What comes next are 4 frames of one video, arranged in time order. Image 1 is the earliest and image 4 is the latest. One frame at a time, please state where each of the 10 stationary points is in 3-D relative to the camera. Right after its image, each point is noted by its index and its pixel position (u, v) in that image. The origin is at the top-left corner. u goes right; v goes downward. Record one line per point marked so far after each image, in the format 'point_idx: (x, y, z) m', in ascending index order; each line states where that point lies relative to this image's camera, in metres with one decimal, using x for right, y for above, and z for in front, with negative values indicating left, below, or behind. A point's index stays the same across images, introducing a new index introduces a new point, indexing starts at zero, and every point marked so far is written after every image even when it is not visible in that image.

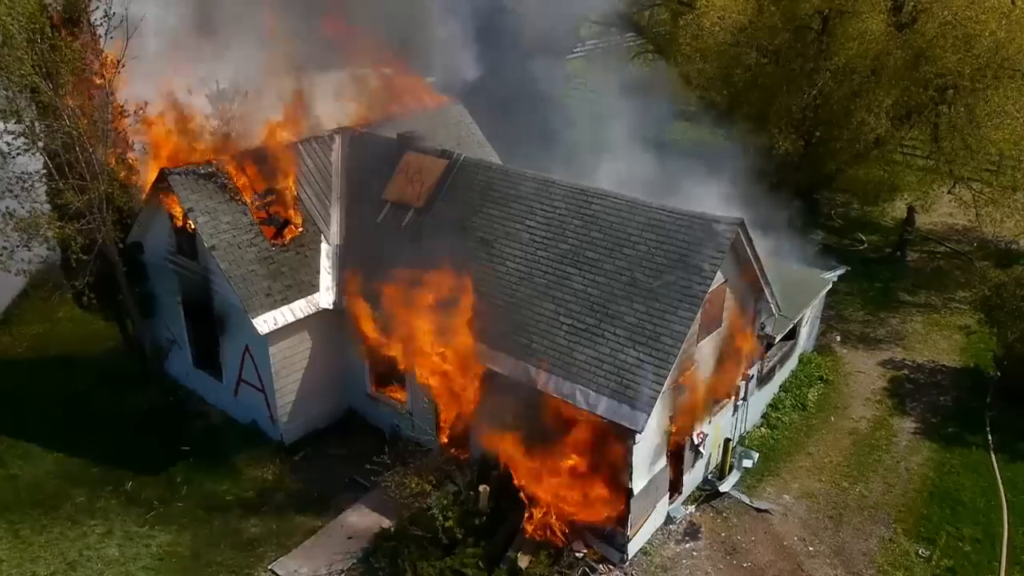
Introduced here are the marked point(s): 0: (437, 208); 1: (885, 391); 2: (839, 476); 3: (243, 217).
0: (-1.1, +1.2, +12.3) m
1: (+6.4, -1.8, +14.1) m
2: (+4.8, -2.8, +12.1) m
3: (-3.9, +1.0, +12.1) m
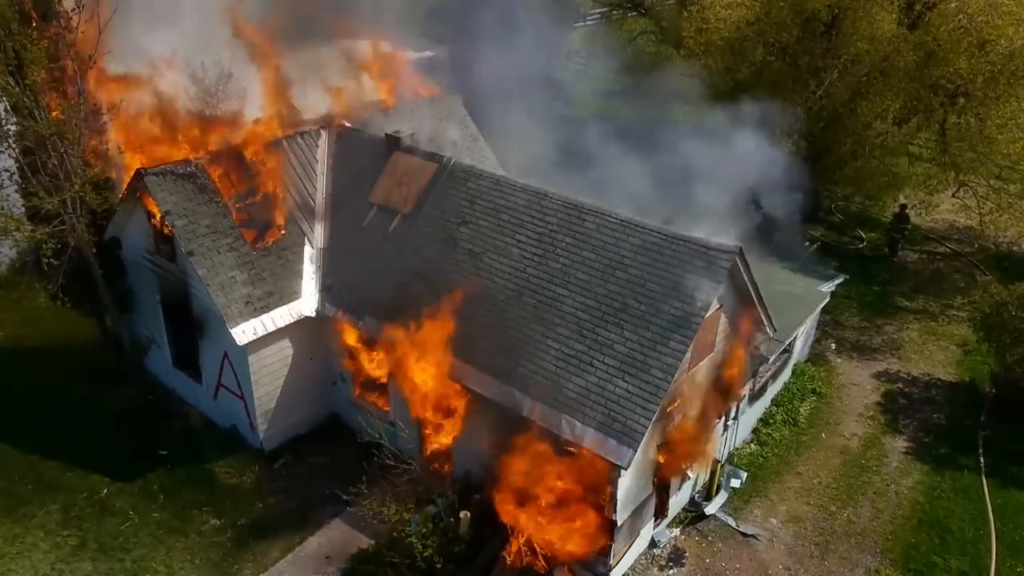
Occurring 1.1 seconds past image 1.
0: (-1.3, +1.0, +11.8) m
1: (+6.1, -2.0, +13.9) m
2: (+4.5, -3.0, +11.9) m
3: (-4.1, +0.9, +11.6) m
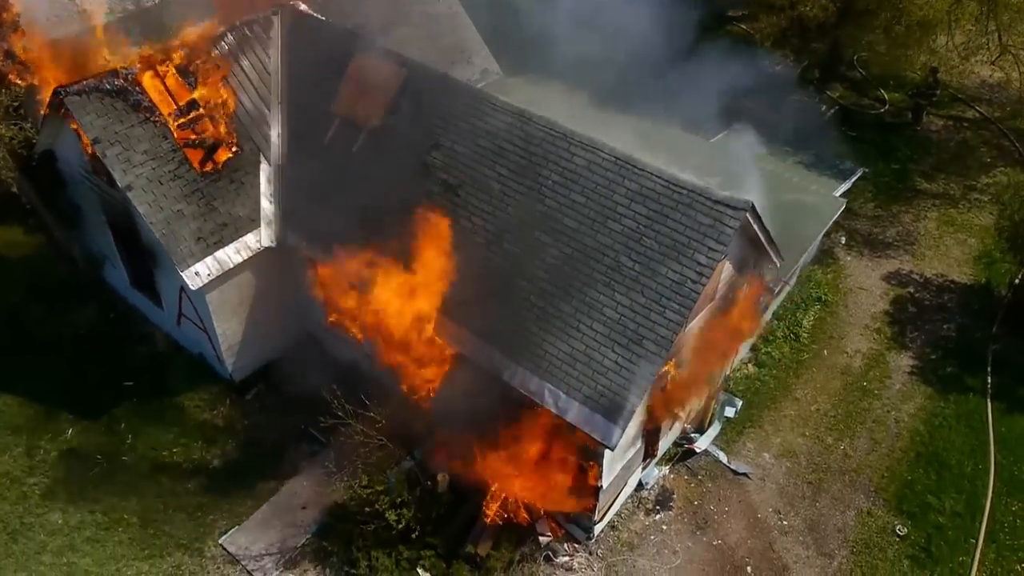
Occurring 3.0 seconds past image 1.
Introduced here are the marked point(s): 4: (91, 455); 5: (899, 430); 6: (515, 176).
0: (-1.5, +2.0, +10.4) m
1: (+5.9, -0.4, +13.1) m
2: (+4.3, -2.0, +11.5) m
3: (-4.3, +1.8, +10.2) m
4: (-5.5, -2.2, +10.8) m
5: (+5.3, -2.0, +11.5) m
6: (0.0, +1.3, +9.5) m
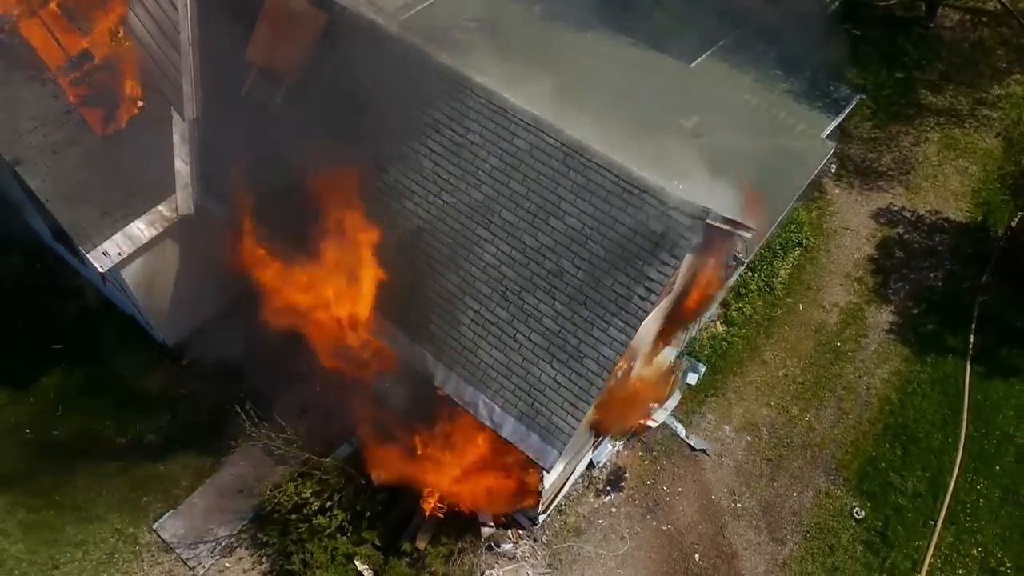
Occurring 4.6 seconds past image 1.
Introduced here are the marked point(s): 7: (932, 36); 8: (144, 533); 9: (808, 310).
0: (-2.2, +2.2, +9.1) m
1: (+5.3, +0.4, +12.2) m
2: (+3.7, -1.4, +10.9) m
3: (-5.0, +2.0, +9.0) m
4: (-6.1, -1.8, +10.3) m
5: (+4.7, -1.4, +10.9) m
6: (-0.6, +1.3, +8.3) m
7: (+7.8, +4.6, +15.3) m
8: (-4.3, -2.9, +9.8) m
9: (+4.2, -0.3, +11.7) m
